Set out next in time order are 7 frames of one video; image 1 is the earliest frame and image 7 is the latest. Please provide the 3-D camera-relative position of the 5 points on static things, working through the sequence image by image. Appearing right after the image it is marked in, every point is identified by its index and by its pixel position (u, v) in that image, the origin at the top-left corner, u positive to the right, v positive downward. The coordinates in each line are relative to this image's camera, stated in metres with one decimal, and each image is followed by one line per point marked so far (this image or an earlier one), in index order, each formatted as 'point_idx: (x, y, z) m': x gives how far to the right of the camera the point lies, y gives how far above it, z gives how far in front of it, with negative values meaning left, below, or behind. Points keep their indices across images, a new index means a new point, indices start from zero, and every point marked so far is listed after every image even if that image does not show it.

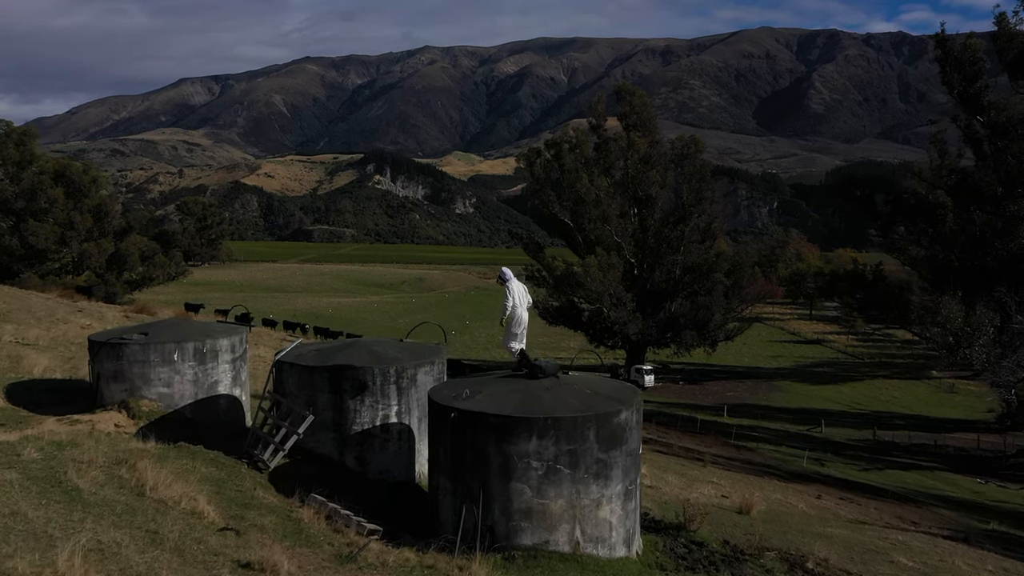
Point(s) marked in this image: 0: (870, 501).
0: (+7.2, -4.3, +17.5) m
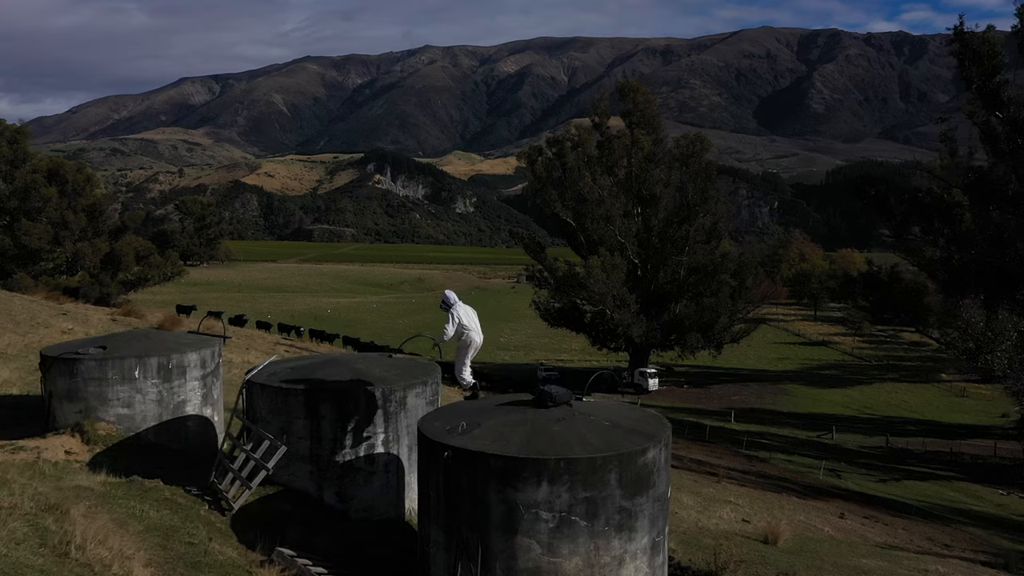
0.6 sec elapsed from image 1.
0: (+7.2, -4.4, +16.5) m
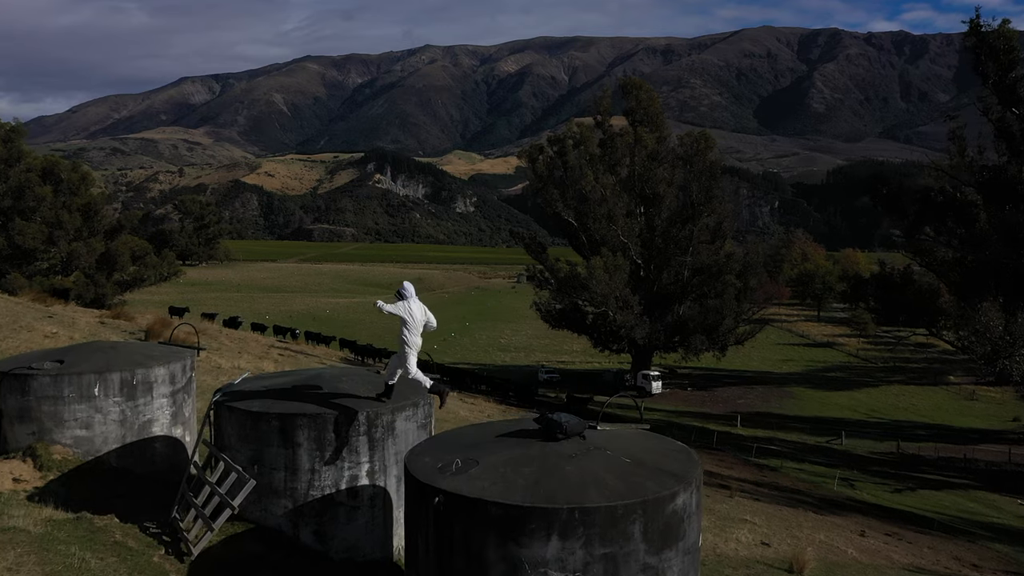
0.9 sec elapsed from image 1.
0: (+7.2, -4.4, +15.7) m
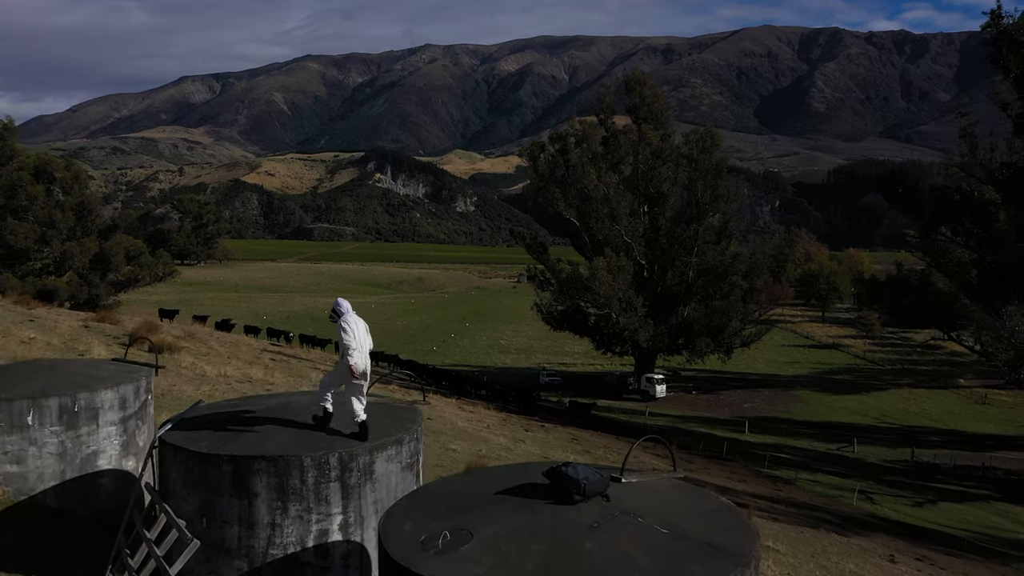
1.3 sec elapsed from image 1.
0: (+7.2, -4.5, +14.7) m
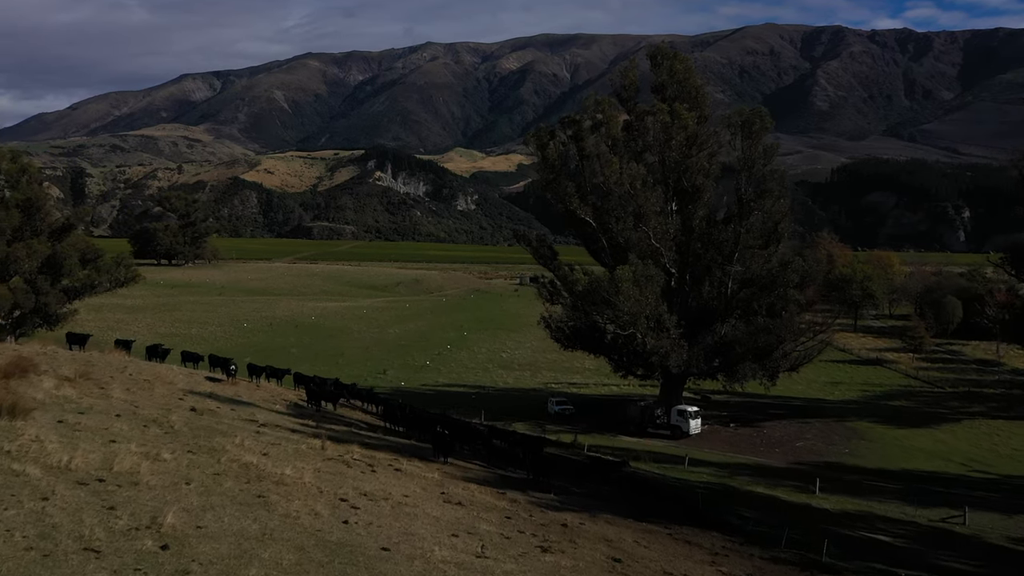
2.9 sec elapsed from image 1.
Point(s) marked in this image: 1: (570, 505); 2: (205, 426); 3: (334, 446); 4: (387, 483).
0: (+7.4, -5.1, +7.6) m
1: (+1.1, -4.3, +17.6) m
2: (-6.2, -2.8, +17.8) m
3: (-3.8, -3.3, +18.7) m
4: (-2.2, -3.4, +15.6) m
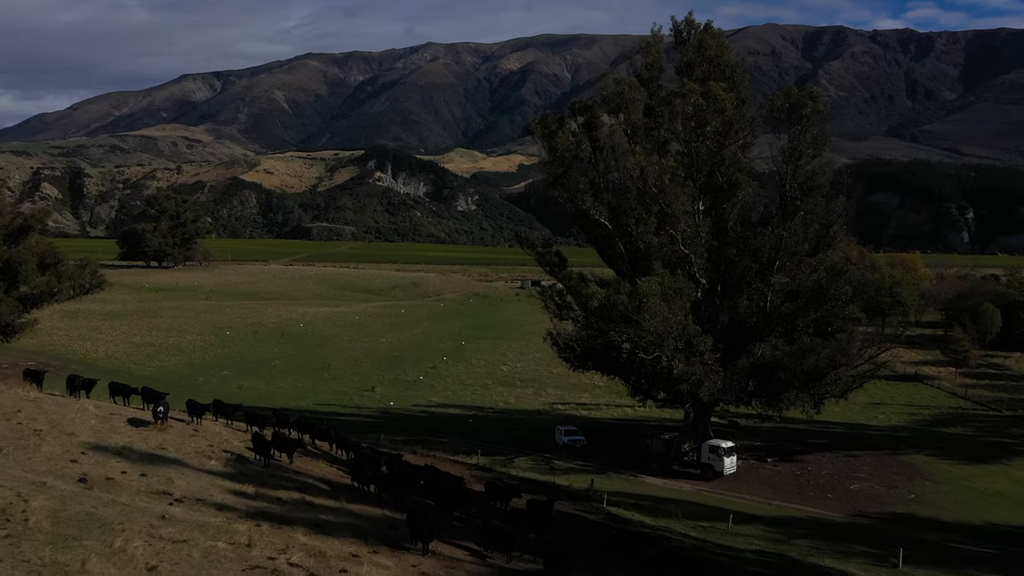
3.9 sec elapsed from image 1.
0: (+7.4, -5.5, +2.4) m
1: (+1.2, -4.7, +12.4) m
2: (-6.1, -3.2, +12.6) m
3: (-3.7, -3.8, +13.5) m
4: (-2.2, -3.9, +10.4) m
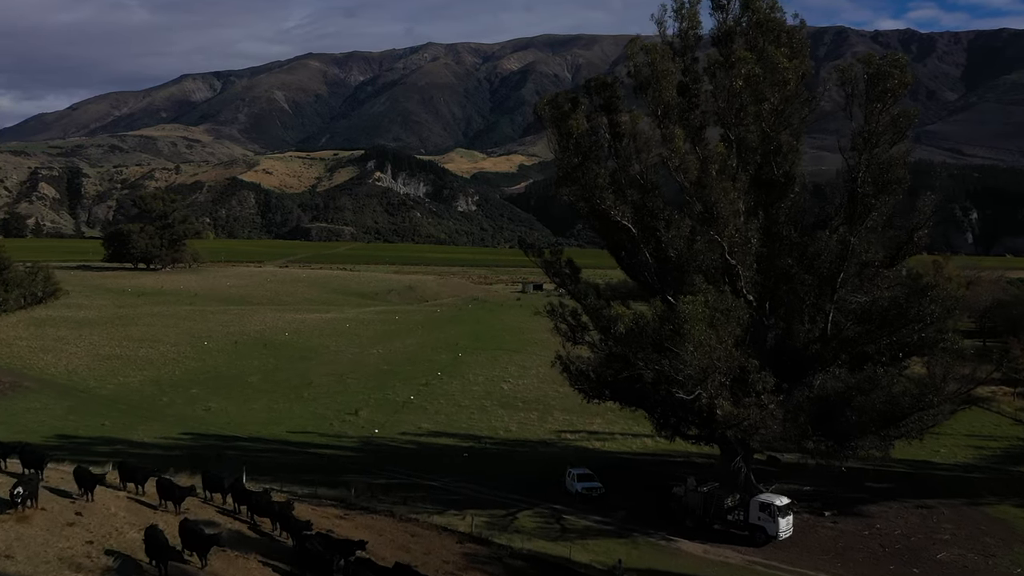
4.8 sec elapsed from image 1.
0: (+7.5, -6.0, -3.2) m
1: (+1.3, -5.2, +6.7) m
2: (-6.0, -3.7, +6.9) m
3: (-3.6, -4.3, +7.8) m
4: (-2.1, -4.3, +4.8) m
